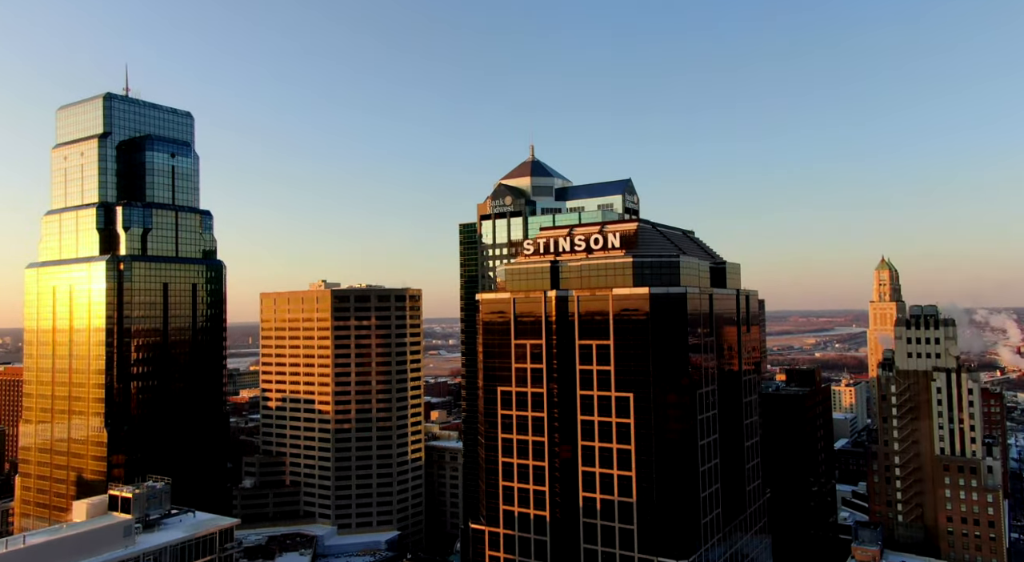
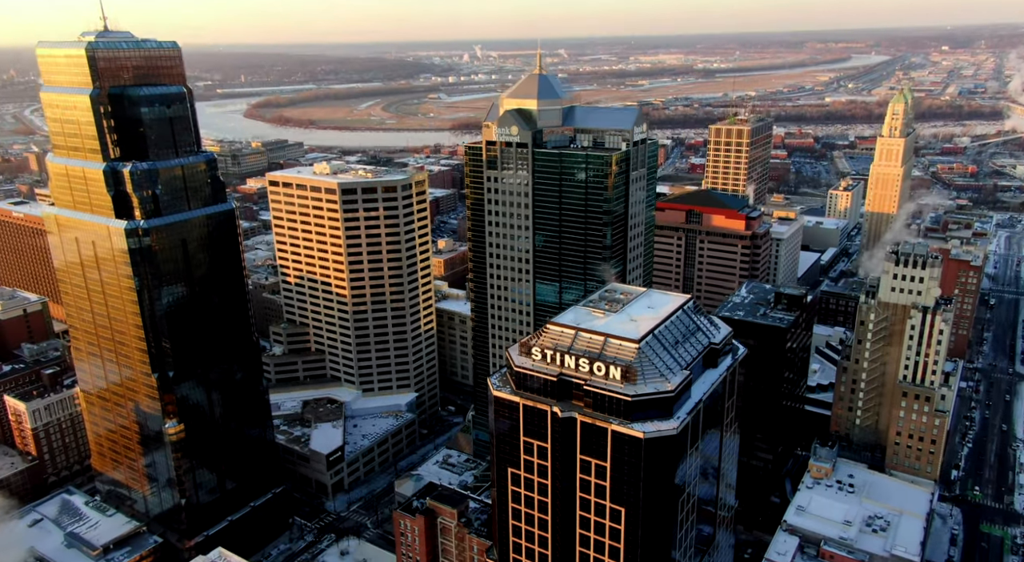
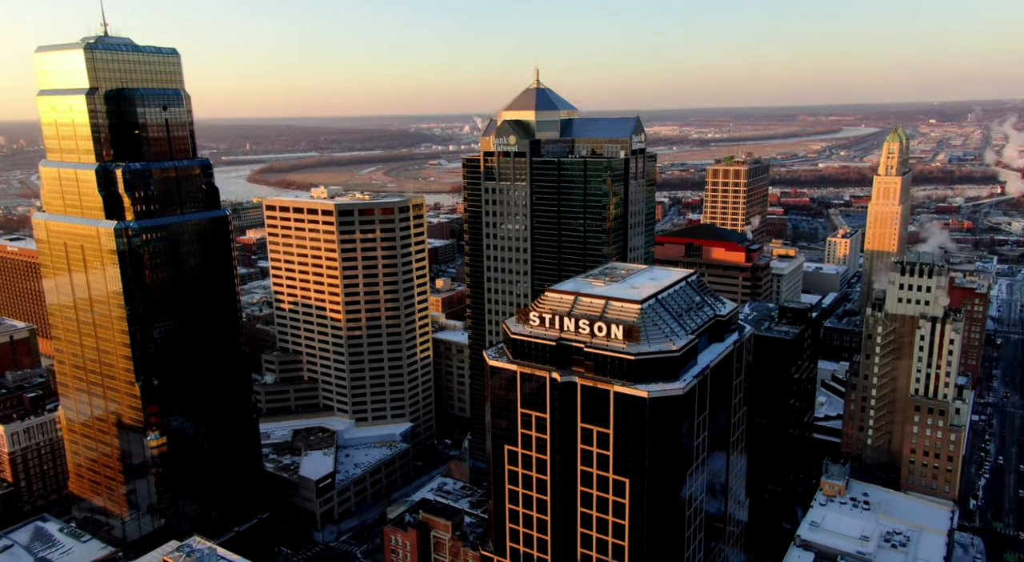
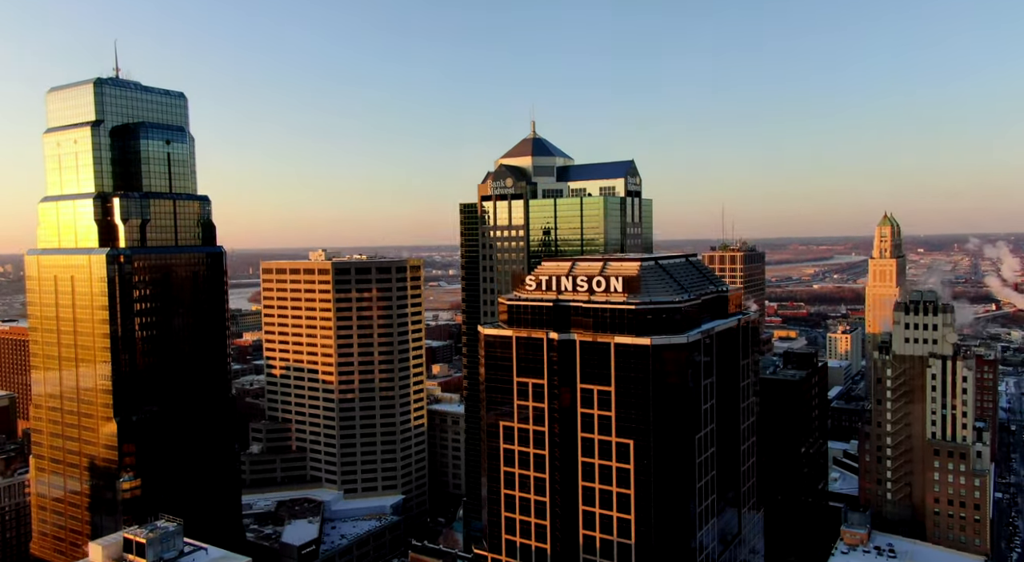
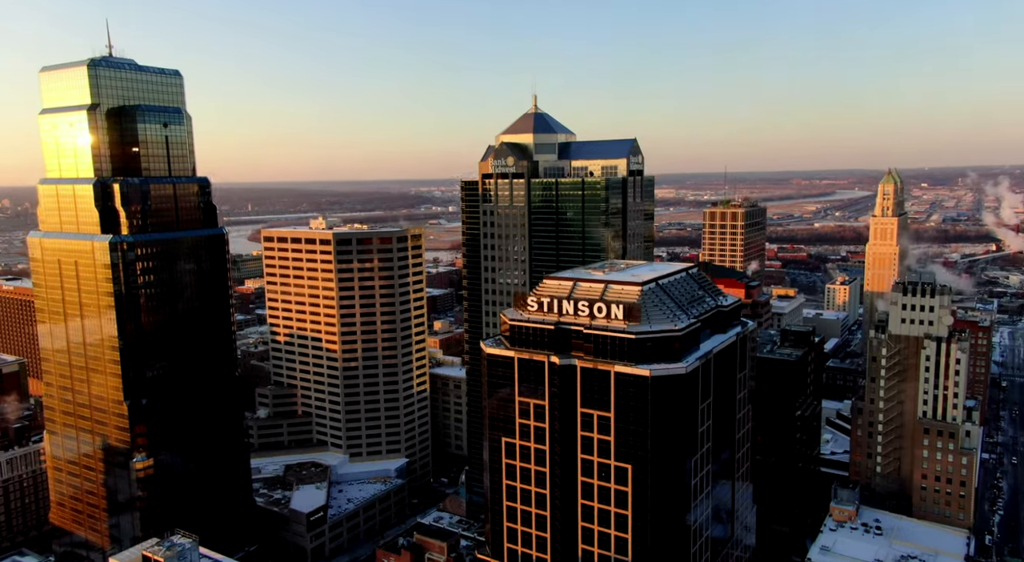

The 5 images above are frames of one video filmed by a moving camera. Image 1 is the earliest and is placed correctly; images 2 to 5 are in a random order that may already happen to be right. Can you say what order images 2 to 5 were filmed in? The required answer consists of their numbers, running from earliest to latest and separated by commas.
4, 5, 3, 2
